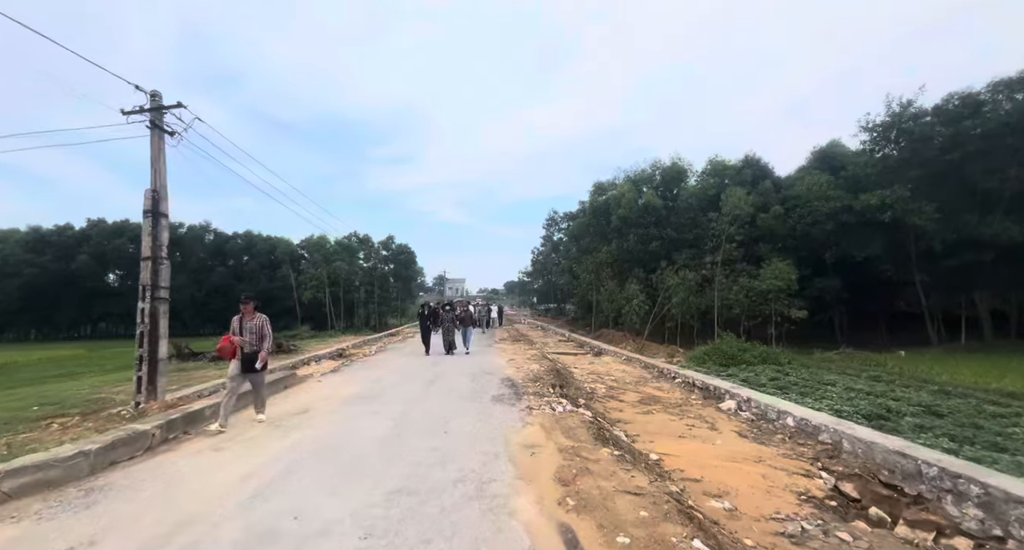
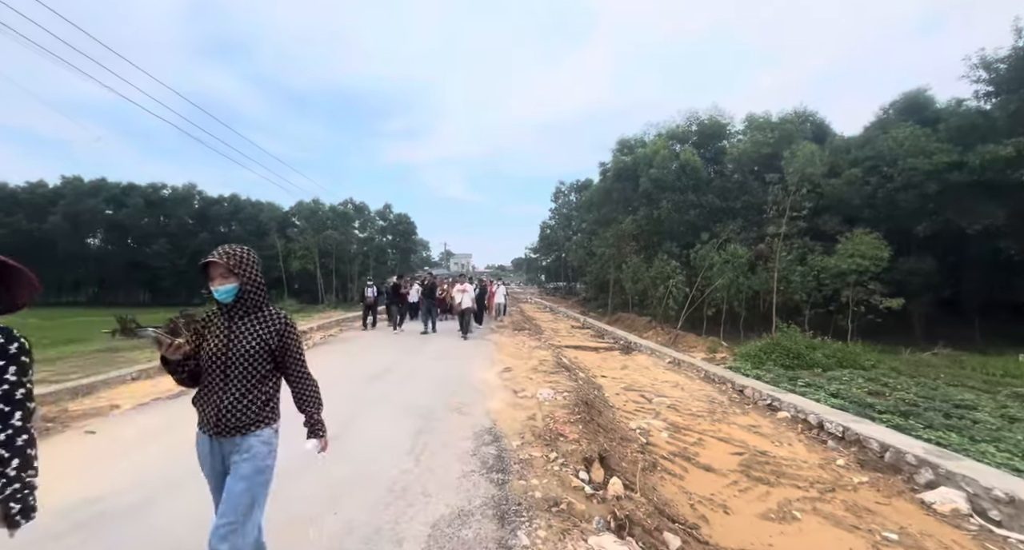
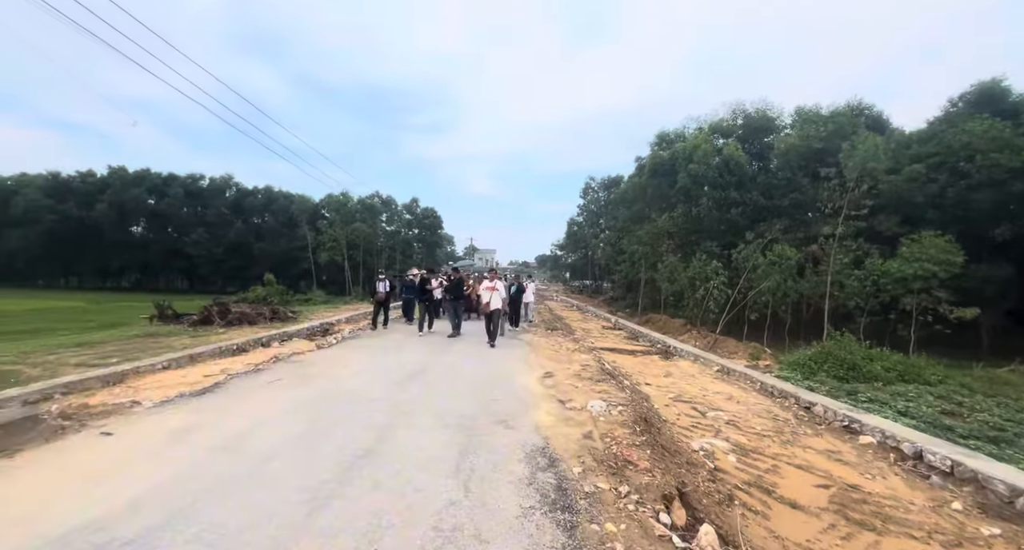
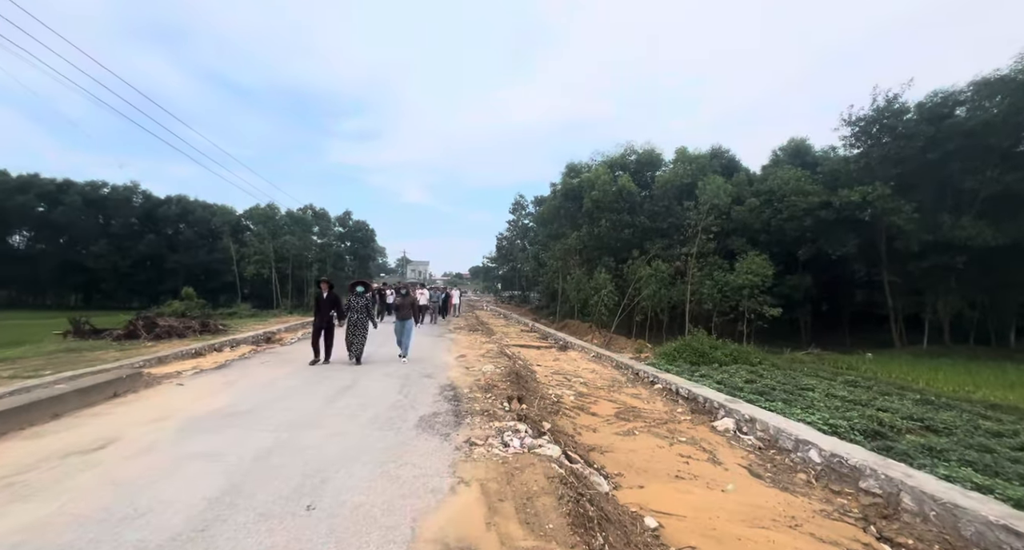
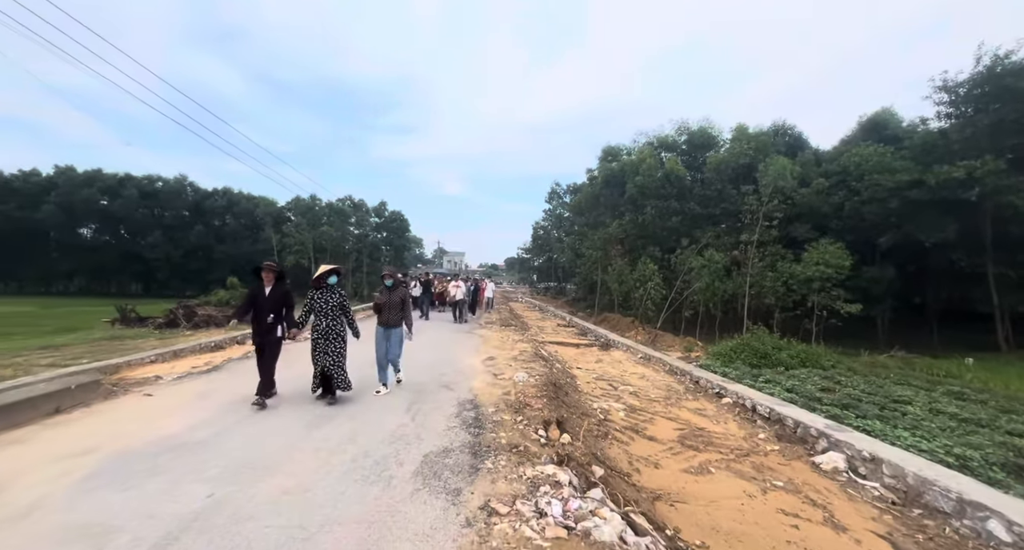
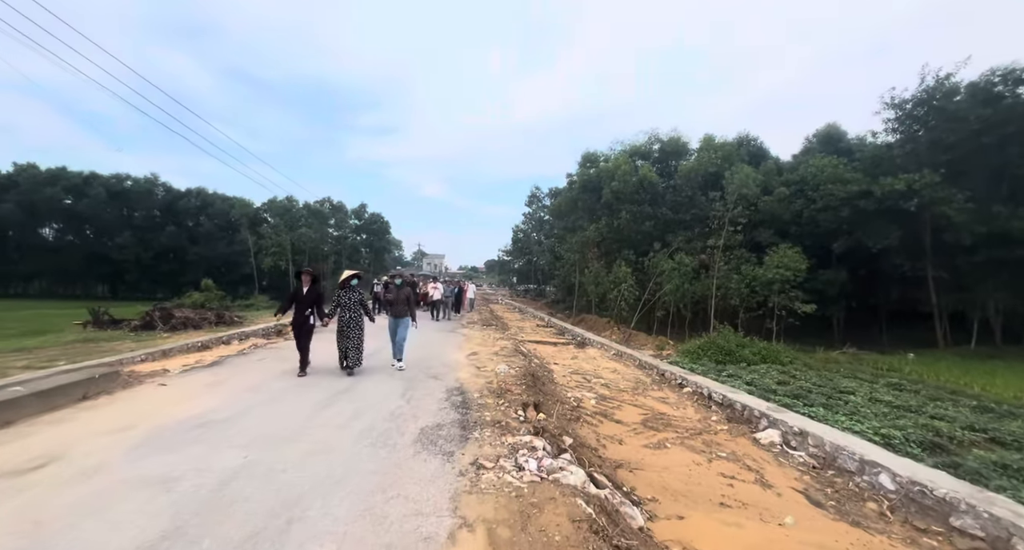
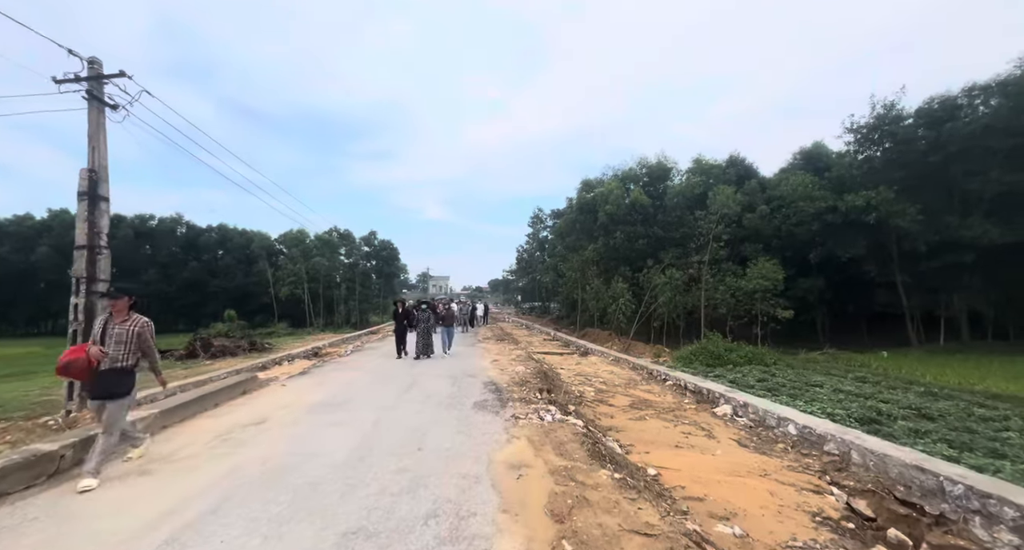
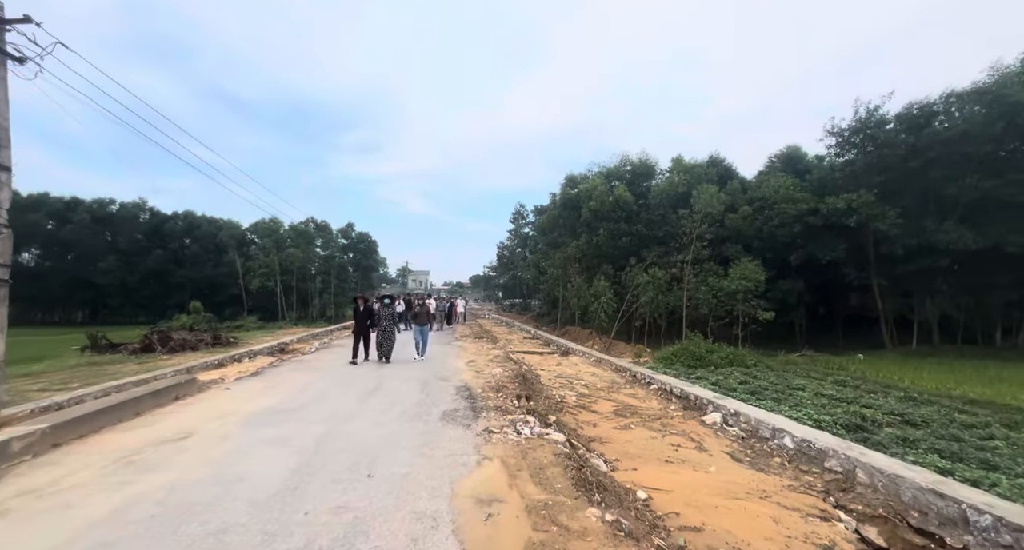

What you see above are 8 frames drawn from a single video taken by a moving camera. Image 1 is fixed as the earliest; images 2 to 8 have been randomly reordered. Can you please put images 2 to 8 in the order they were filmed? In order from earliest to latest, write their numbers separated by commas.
7, 8, 4, 6, 5, 2, 3
